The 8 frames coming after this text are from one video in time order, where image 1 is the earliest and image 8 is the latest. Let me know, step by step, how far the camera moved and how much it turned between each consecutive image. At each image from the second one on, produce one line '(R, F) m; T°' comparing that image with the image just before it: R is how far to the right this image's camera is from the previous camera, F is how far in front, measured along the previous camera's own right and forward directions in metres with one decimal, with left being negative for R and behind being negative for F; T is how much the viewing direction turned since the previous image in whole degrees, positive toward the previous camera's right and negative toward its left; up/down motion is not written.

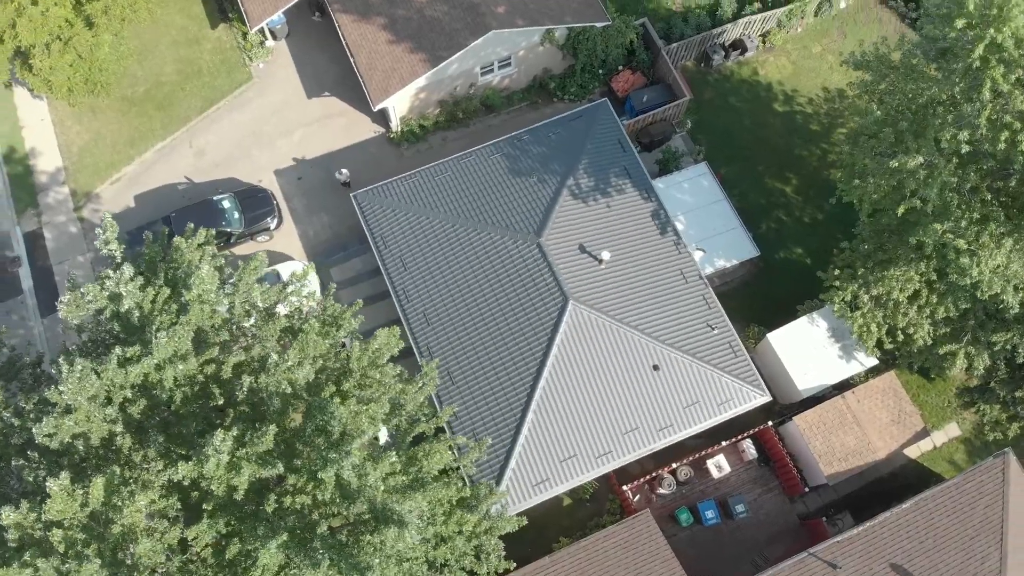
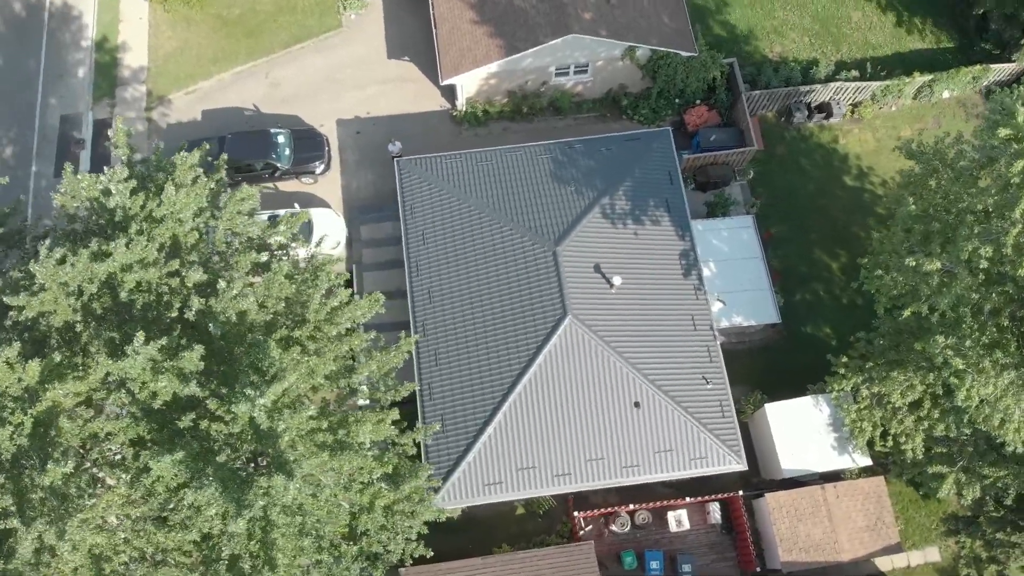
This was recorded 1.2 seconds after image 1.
(+1.7, +0.2) m; -5°
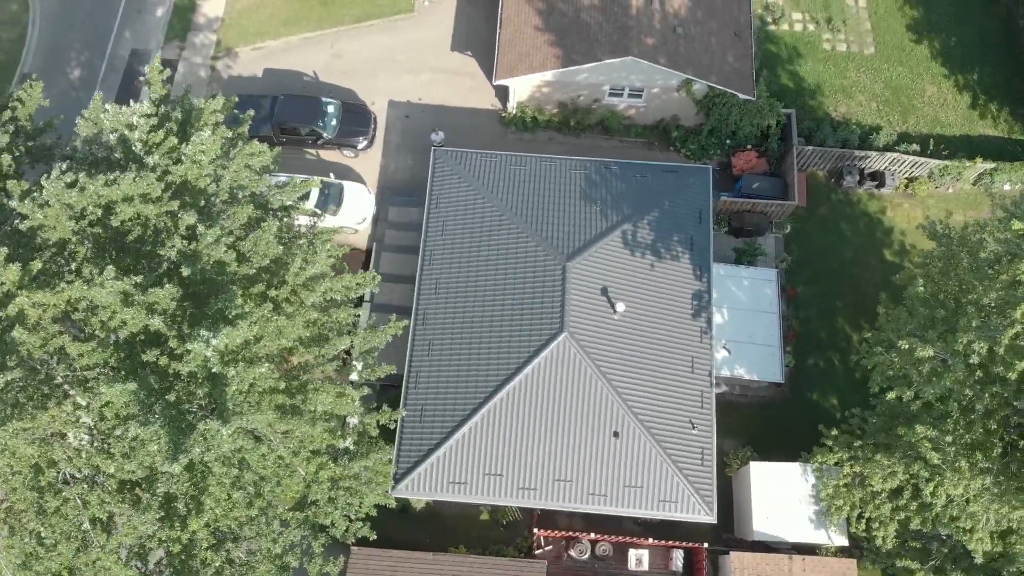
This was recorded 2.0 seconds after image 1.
(+1.2, +0.1) m; -4°
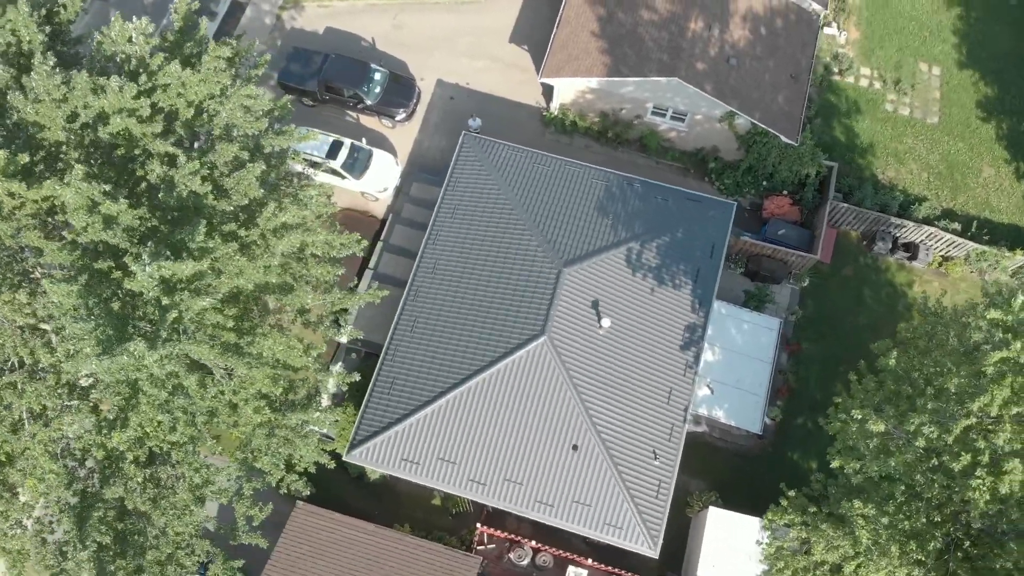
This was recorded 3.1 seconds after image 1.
(+1.6, +0.1) m; -4°
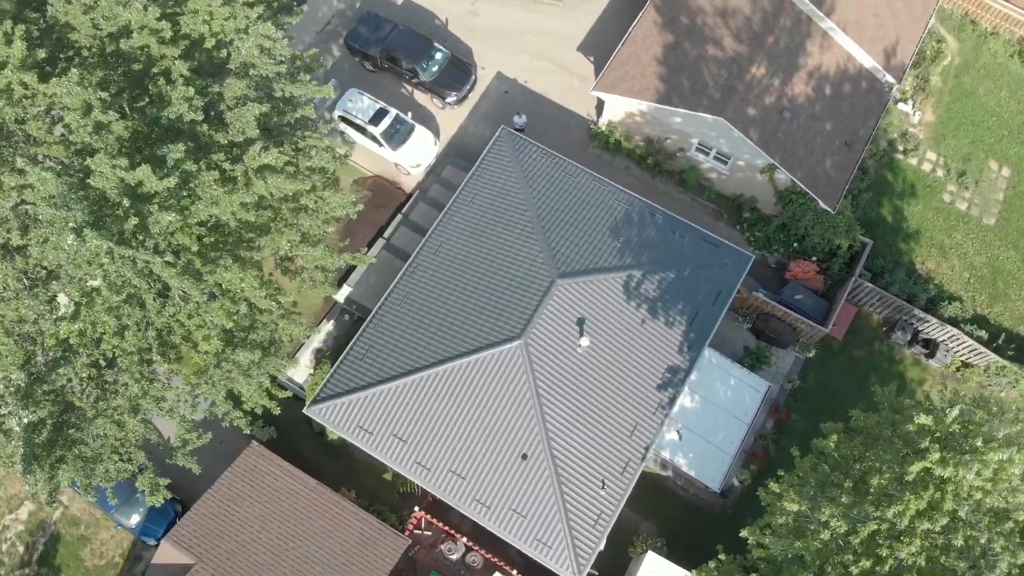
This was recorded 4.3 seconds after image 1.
(+1.9, +0.1) m; -5°
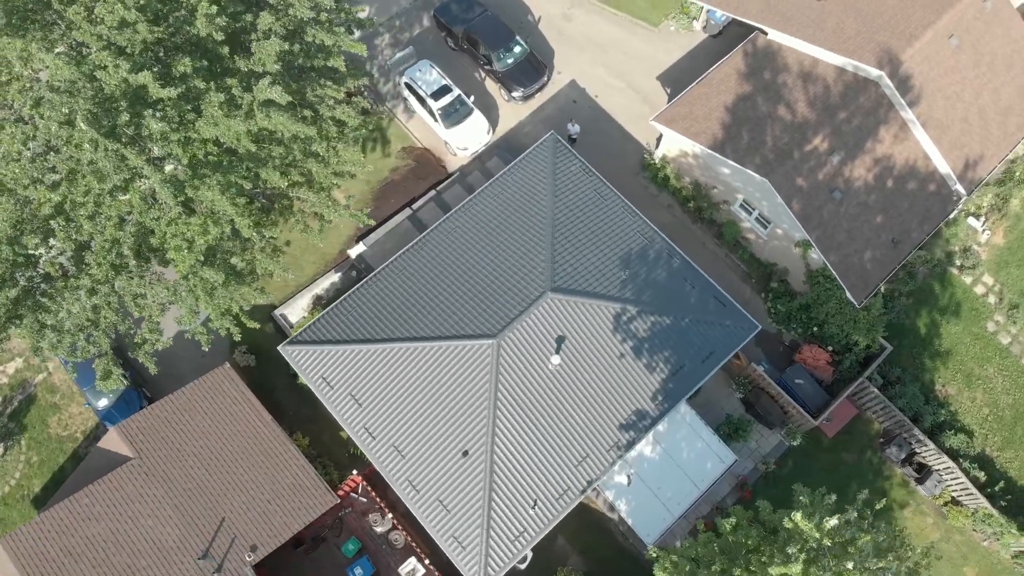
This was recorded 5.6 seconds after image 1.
(+2.2, +0.2) m; -6°
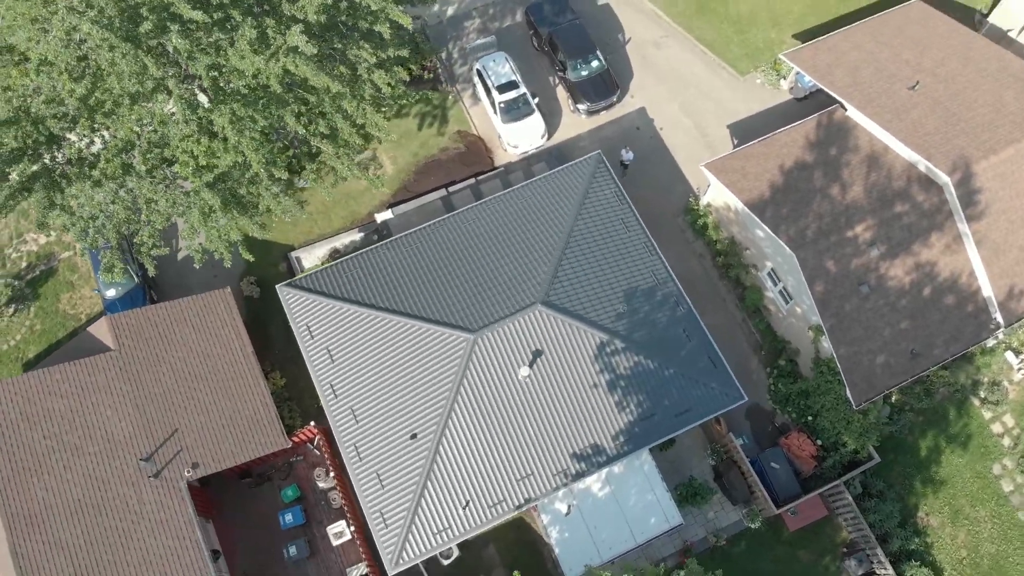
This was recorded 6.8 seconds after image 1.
(+2.0, +0.1) m; -6°
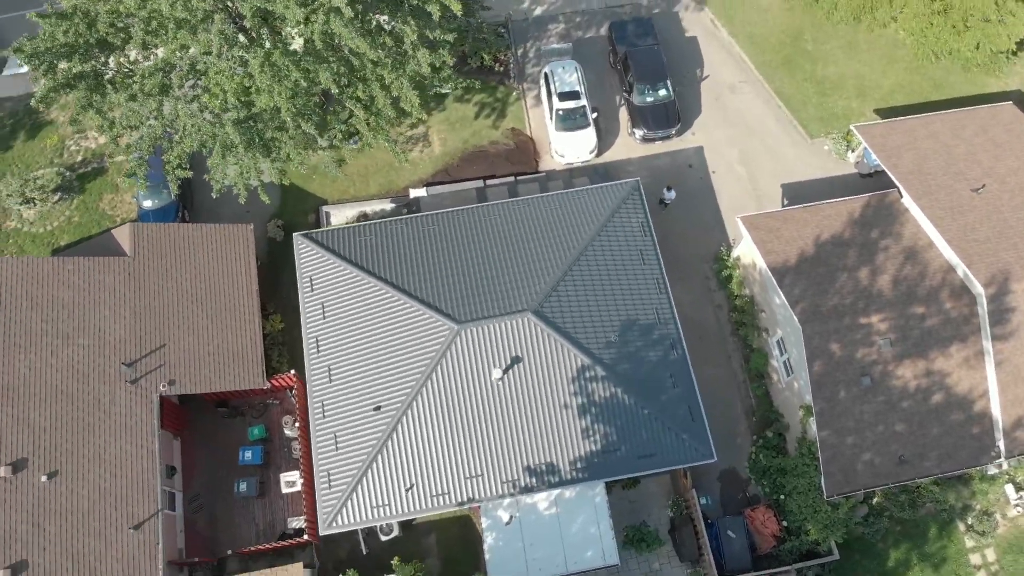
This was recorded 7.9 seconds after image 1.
(+1.8, +0.1) m; -5°
